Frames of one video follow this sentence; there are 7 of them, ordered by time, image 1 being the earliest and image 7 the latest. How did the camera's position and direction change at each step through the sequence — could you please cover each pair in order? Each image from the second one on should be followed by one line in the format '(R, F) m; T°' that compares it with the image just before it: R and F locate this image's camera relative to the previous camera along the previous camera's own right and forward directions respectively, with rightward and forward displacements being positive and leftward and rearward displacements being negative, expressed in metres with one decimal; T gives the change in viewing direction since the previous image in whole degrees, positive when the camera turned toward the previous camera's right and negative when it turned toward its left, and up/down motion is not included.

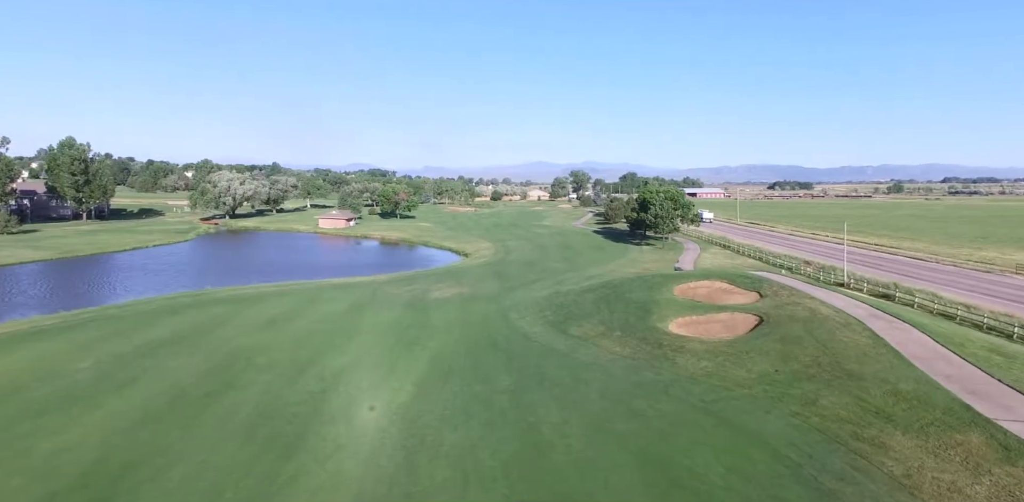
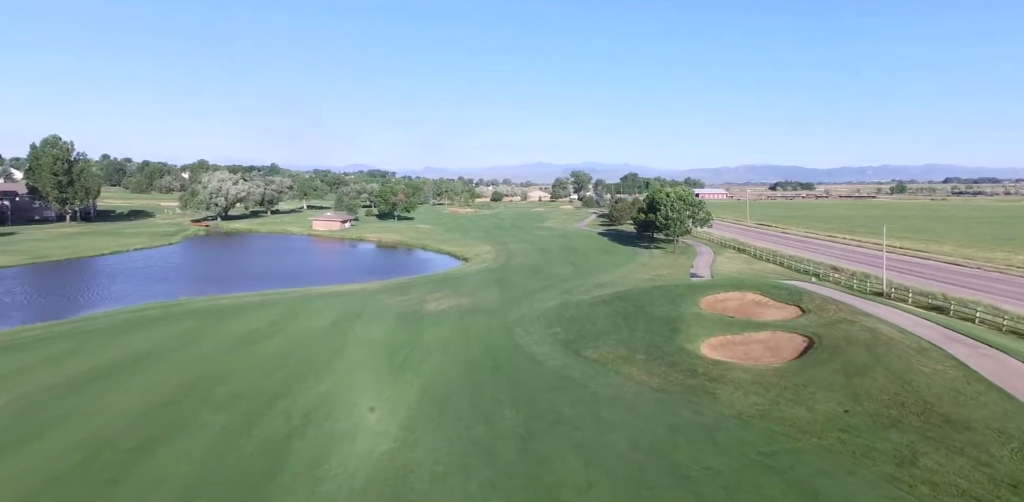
(-0.3, +4.7) m; 0°
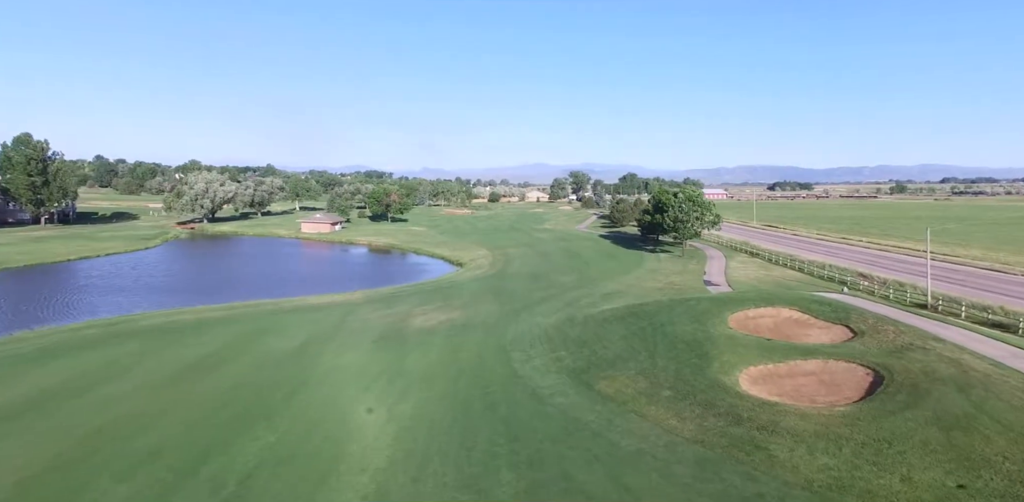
(0.0, +5.2) m; 0°
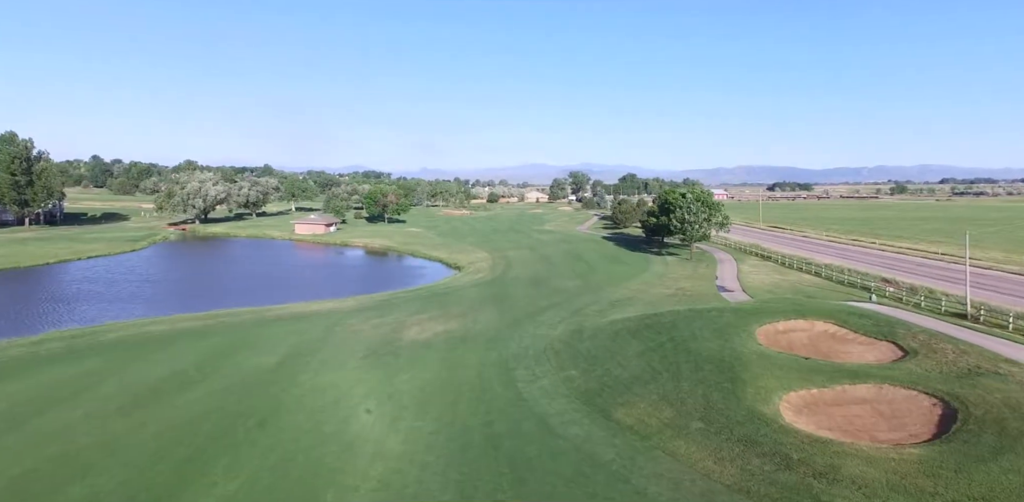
(-0.2, +3.3) m; 0°
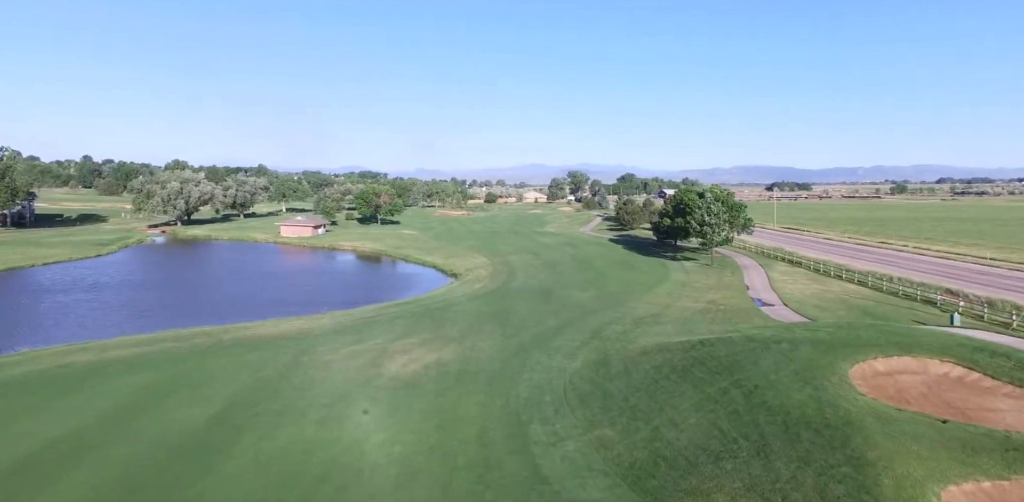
(-0.5, +7.2) m; 0°
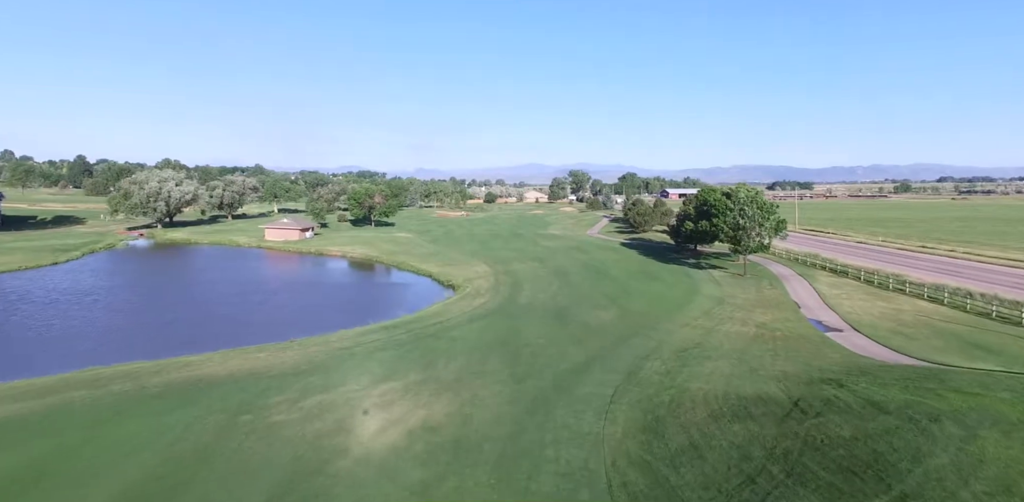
(-0.6, +8.2) m; 0°
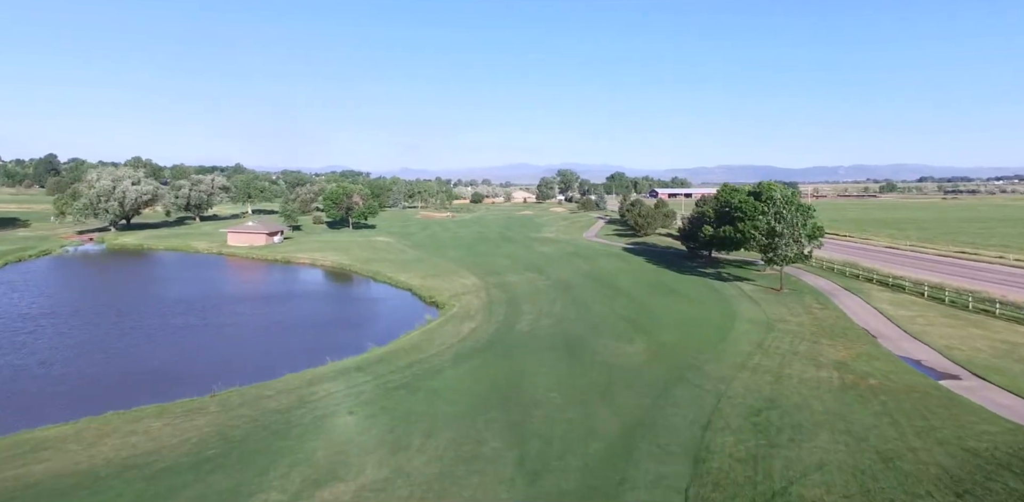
(-0.8, +9.8) m; +1°
